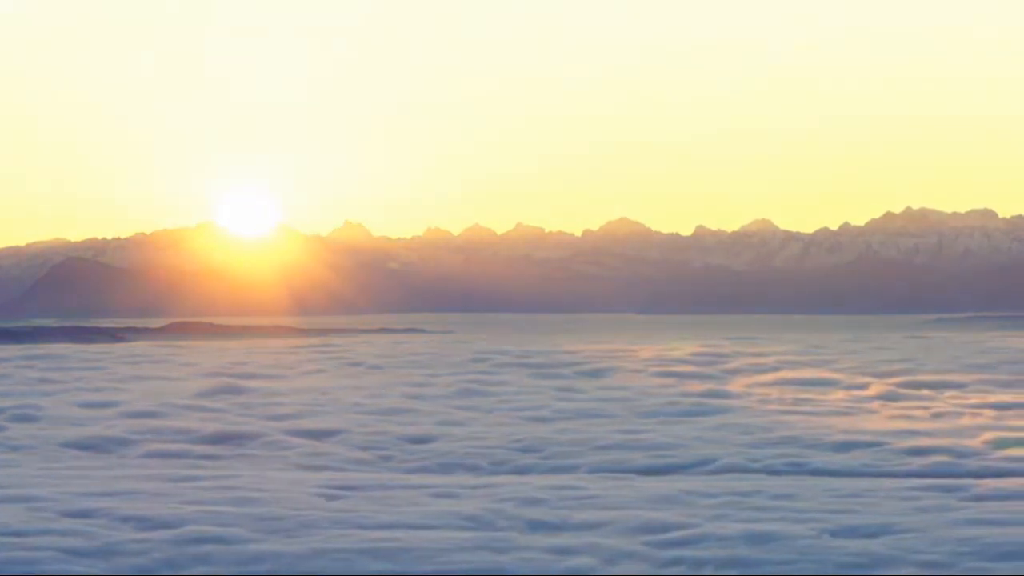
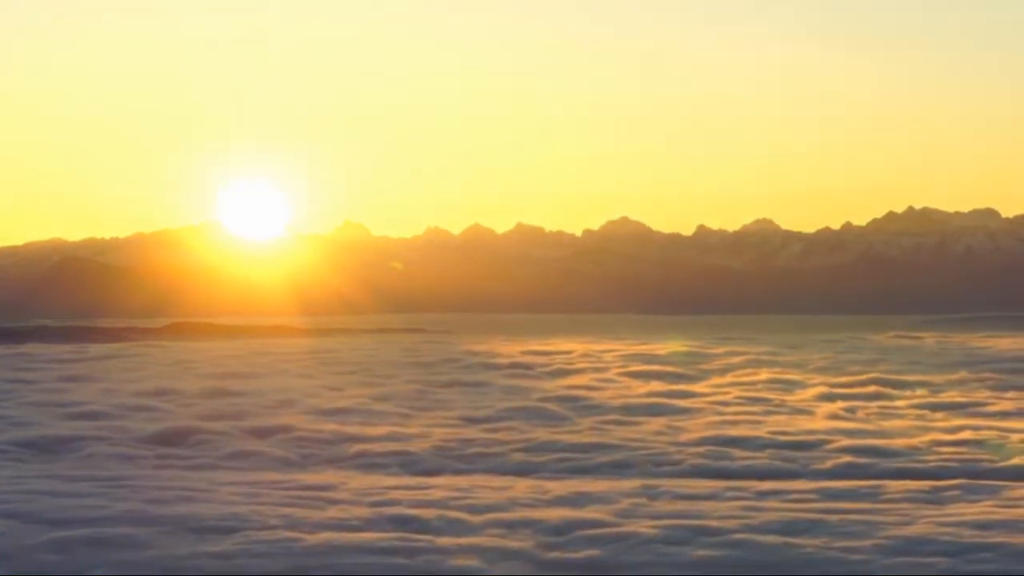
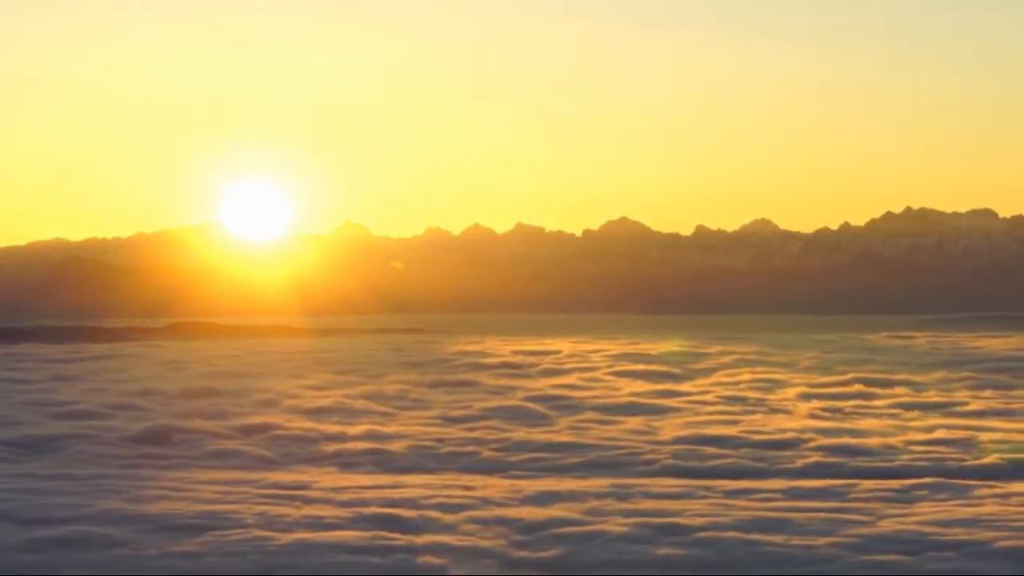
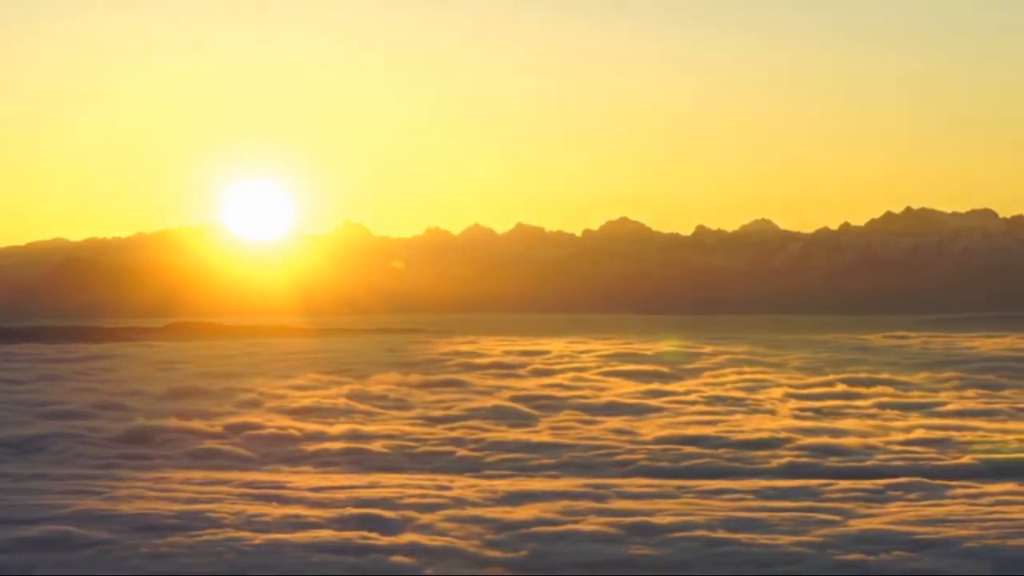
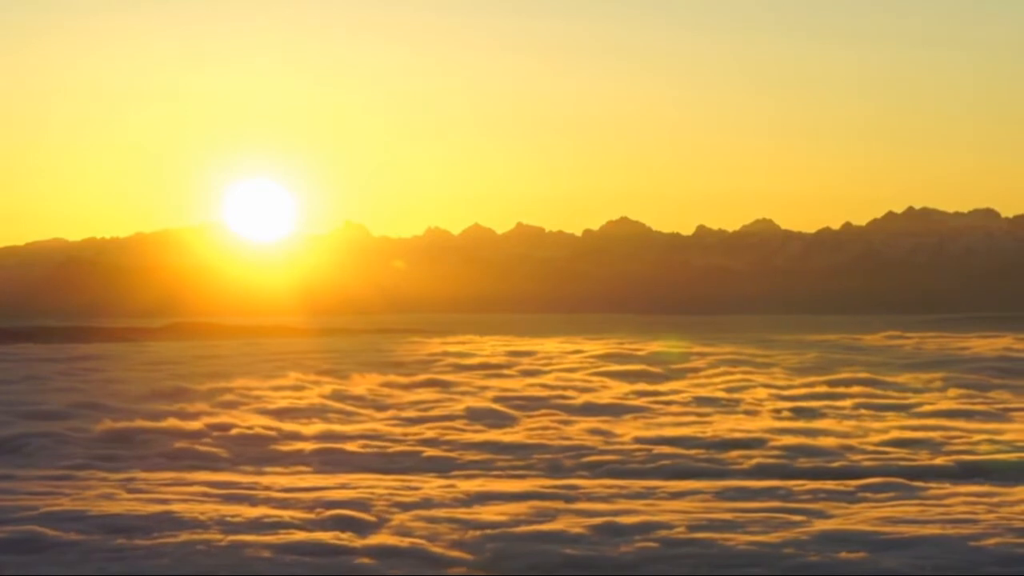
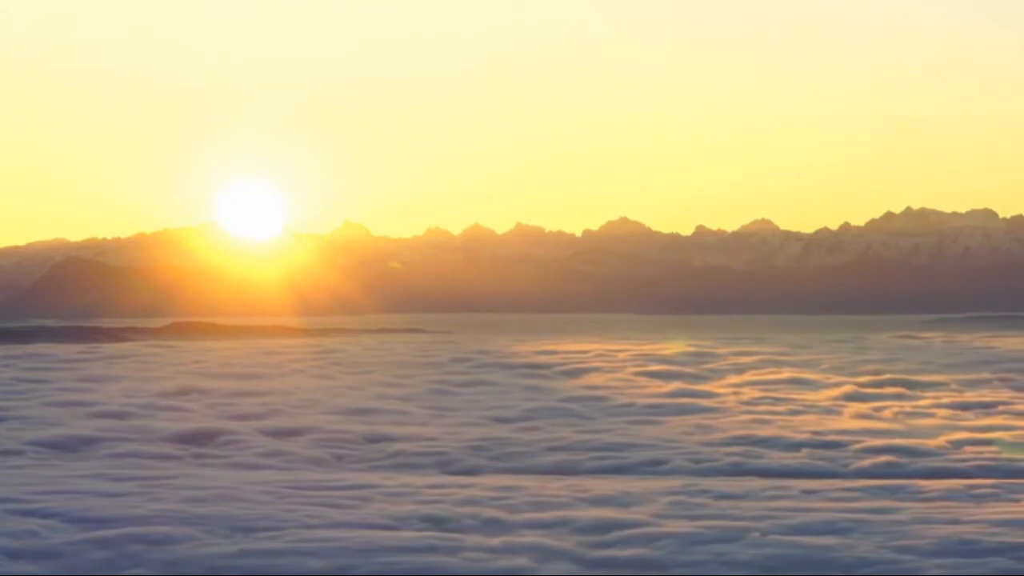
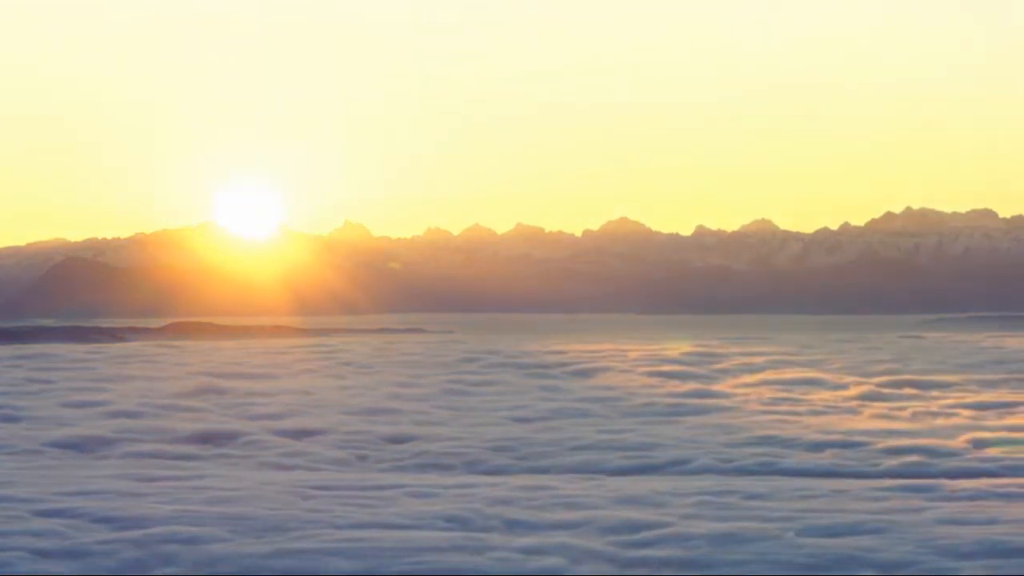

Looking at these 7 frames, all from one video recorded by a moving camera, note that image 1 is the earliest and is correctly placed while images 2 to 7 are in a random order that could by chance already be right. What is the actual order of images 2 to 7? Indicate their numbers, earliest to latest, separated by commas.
7, 6, 2, 3, 4, 5
